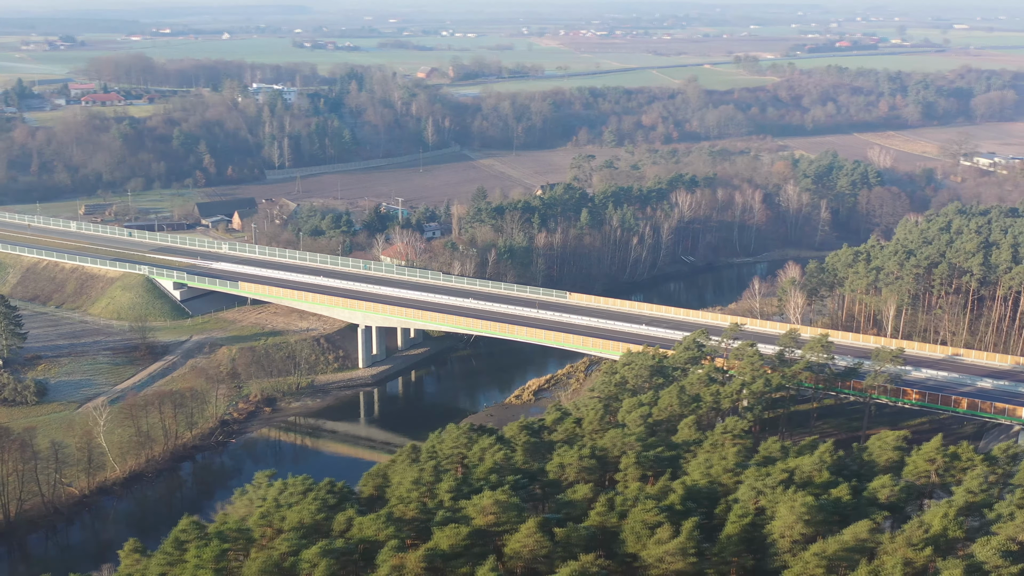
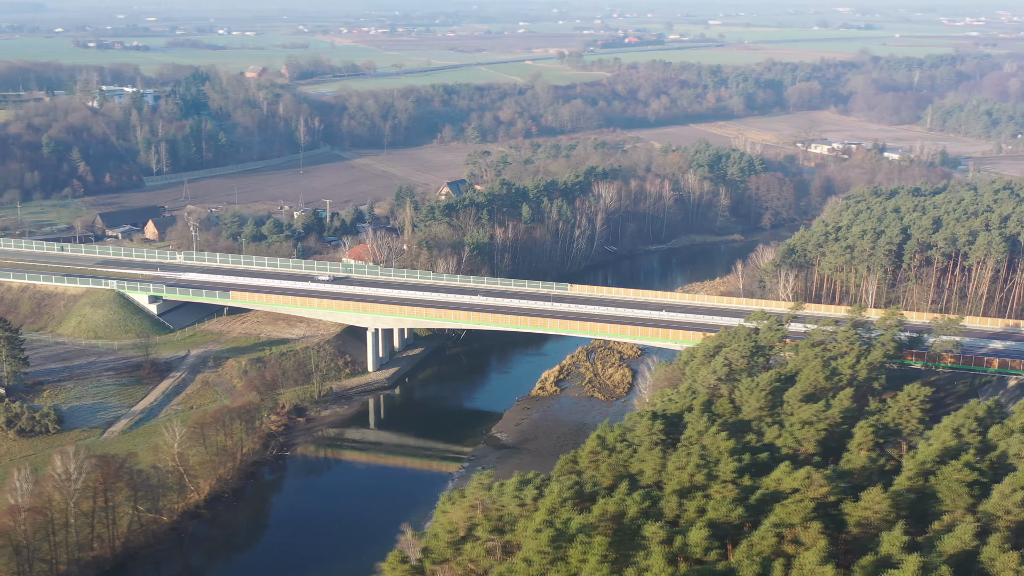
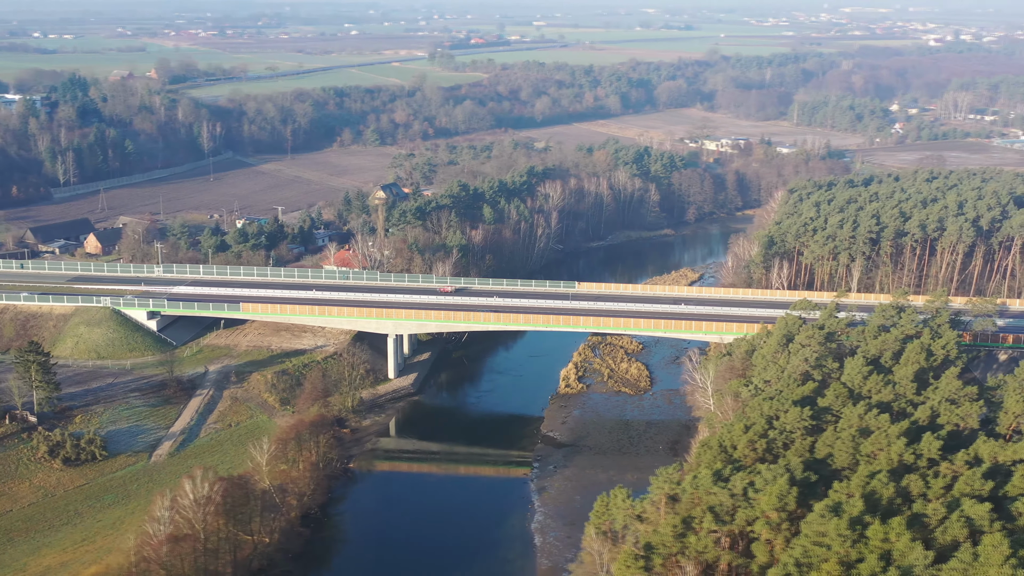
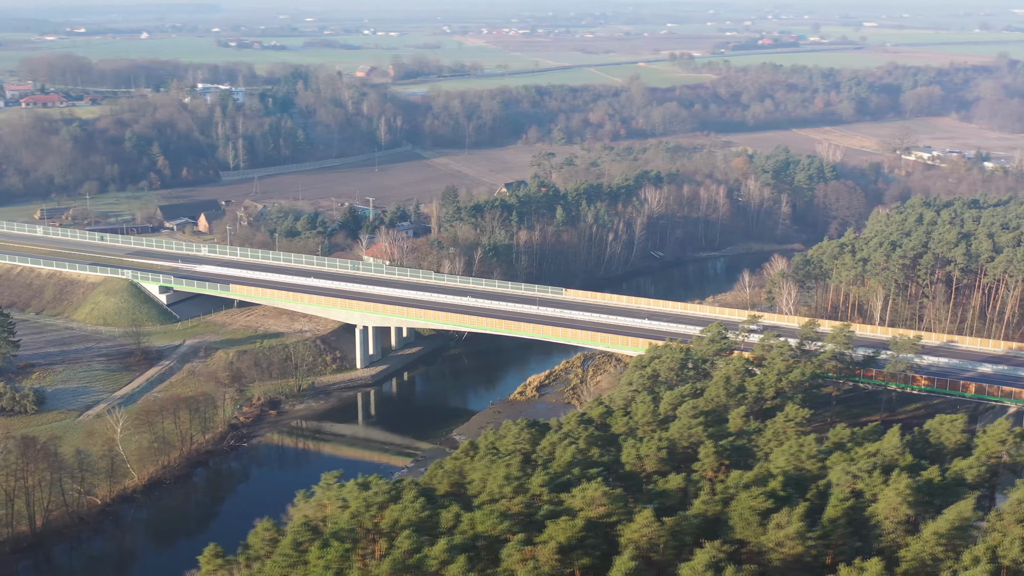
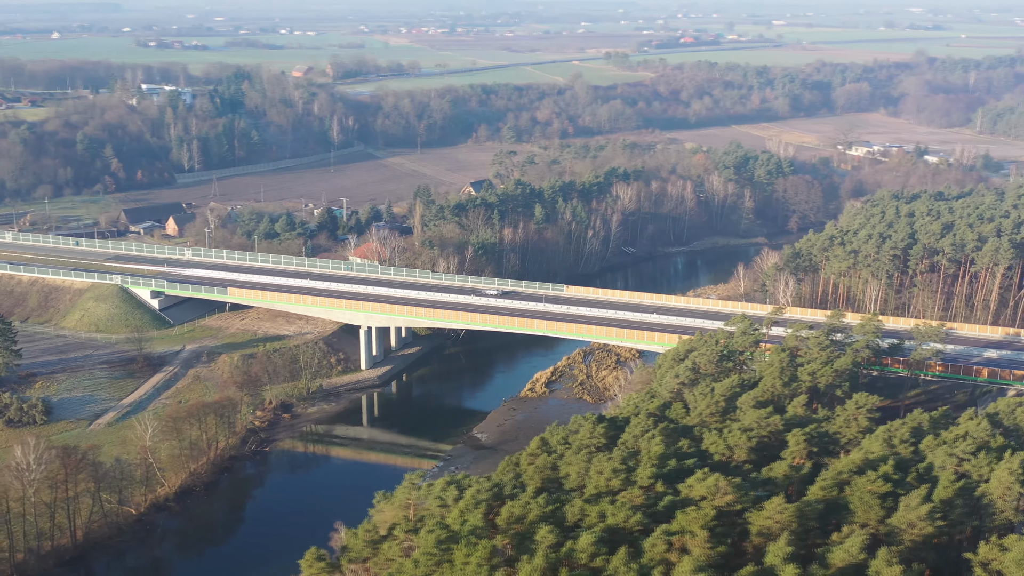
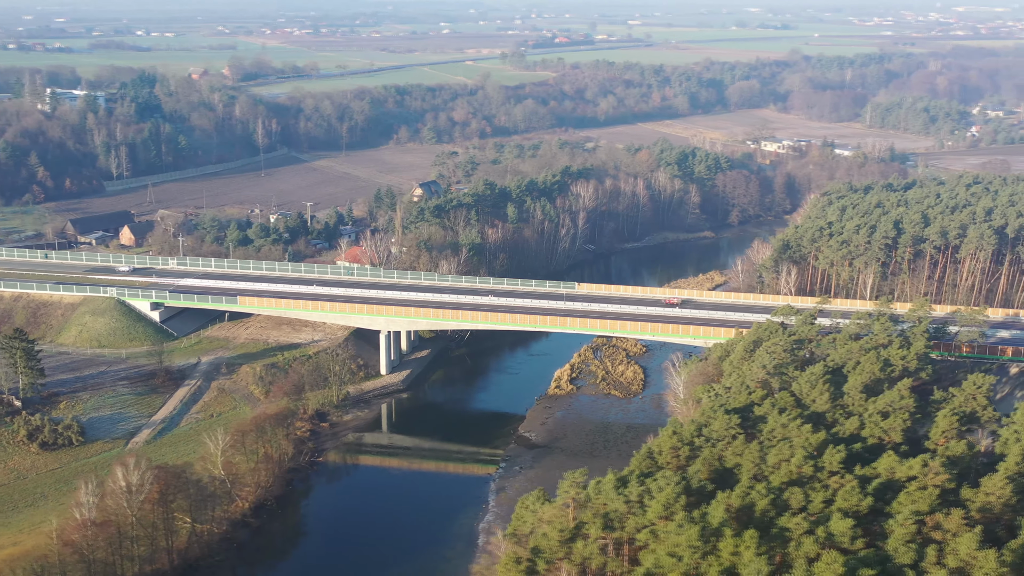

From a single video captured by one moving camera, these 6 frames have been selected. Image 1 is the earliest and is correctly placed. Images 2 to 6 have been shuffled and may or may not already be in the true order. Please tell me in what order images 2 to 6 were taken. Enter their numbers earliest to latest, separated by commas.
4, 5, 2, 6, 3
